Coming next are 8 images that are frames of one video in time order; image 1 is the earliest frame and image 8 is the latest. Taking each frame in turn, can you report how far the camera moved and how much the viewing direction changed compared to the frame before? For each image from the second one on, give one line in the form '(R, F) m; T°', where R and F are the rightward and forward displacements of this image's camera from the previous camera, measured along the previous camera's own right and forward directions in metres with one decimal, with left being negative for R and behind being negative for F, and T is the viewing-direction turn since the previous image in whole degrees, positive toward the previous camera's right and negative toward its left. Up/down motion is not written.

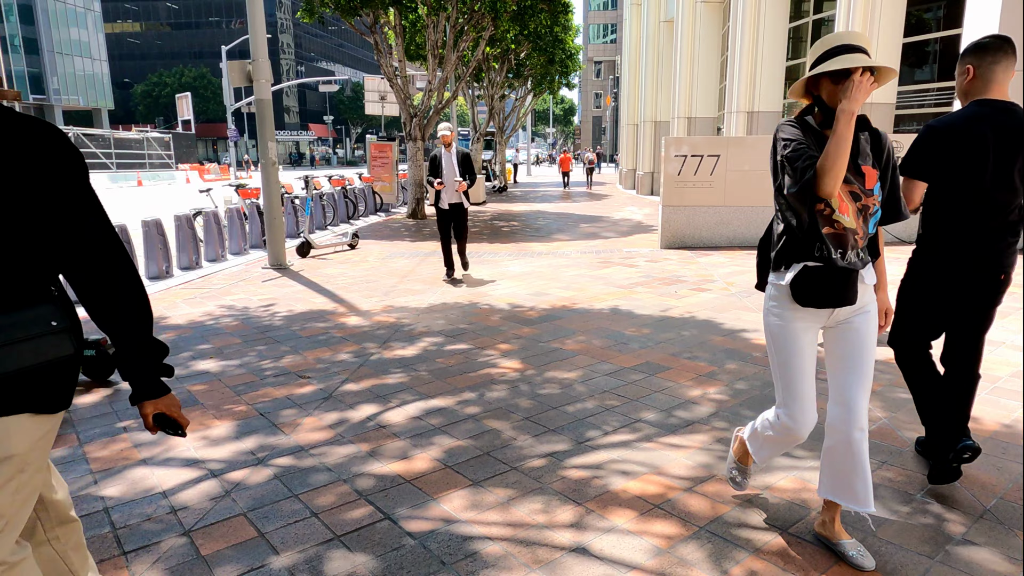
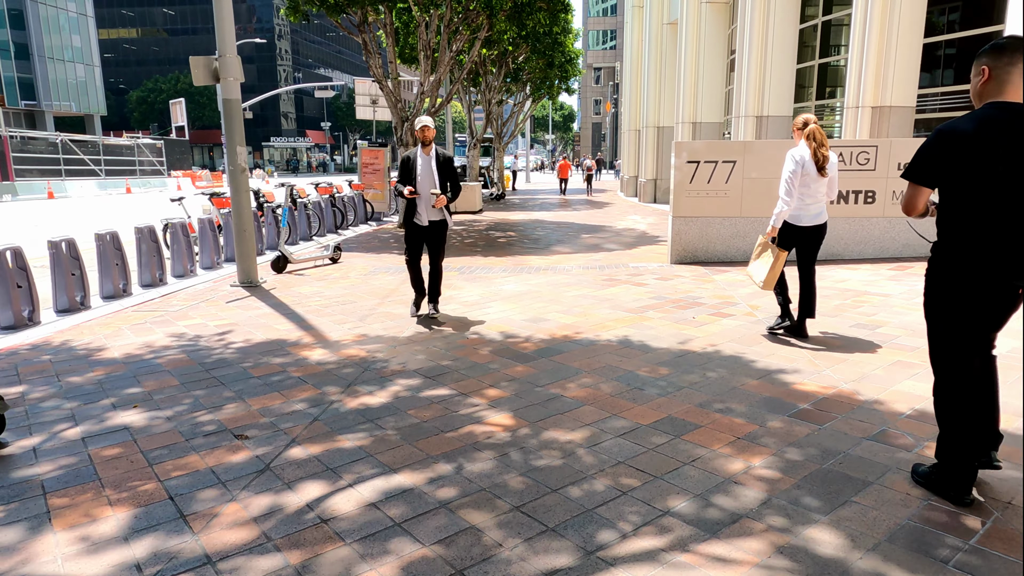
(+0.1, +0.9) m; 0°
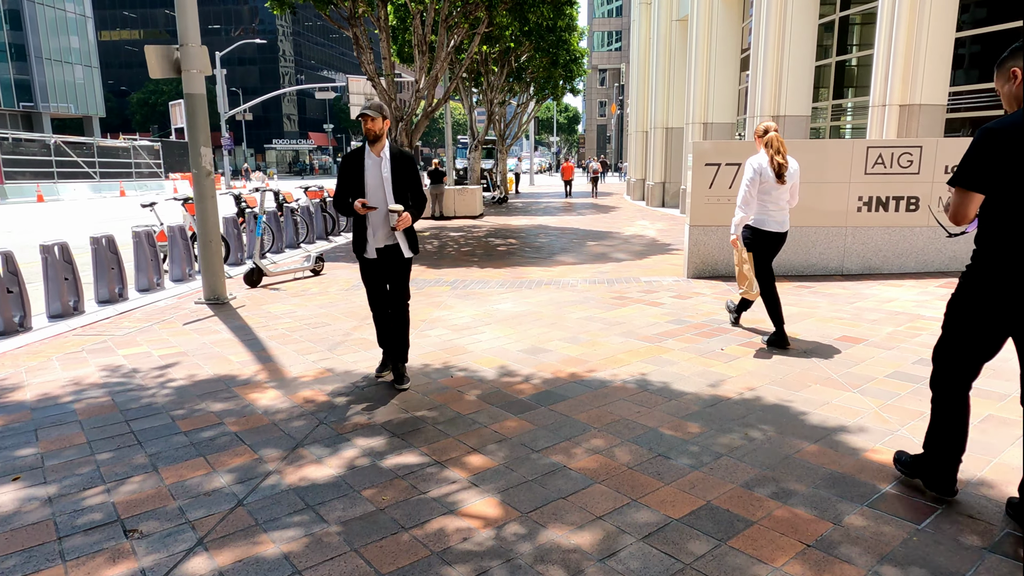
(+0.1, +0.9) m; 0°
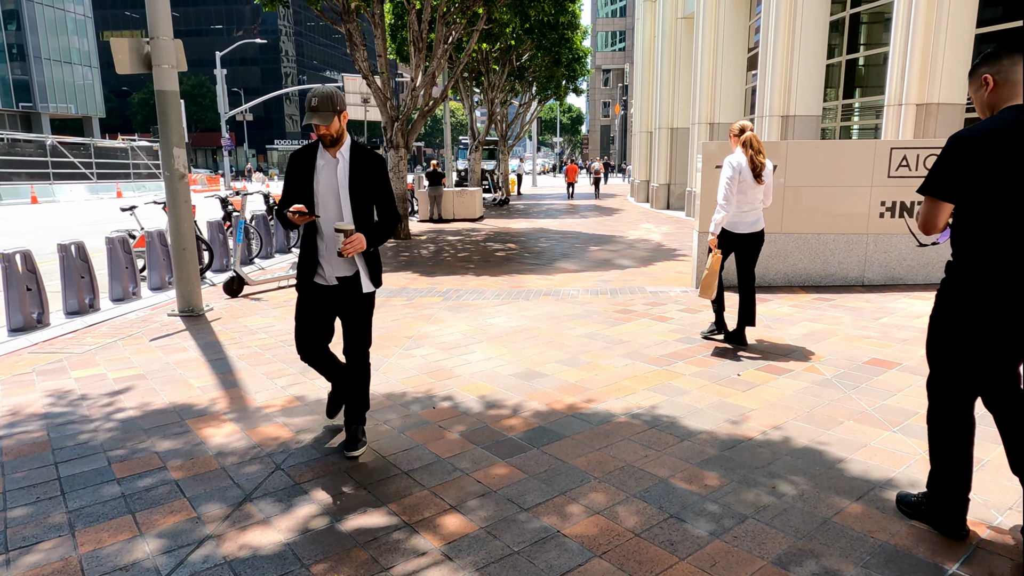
(+0.1, +0.5) m; 0°
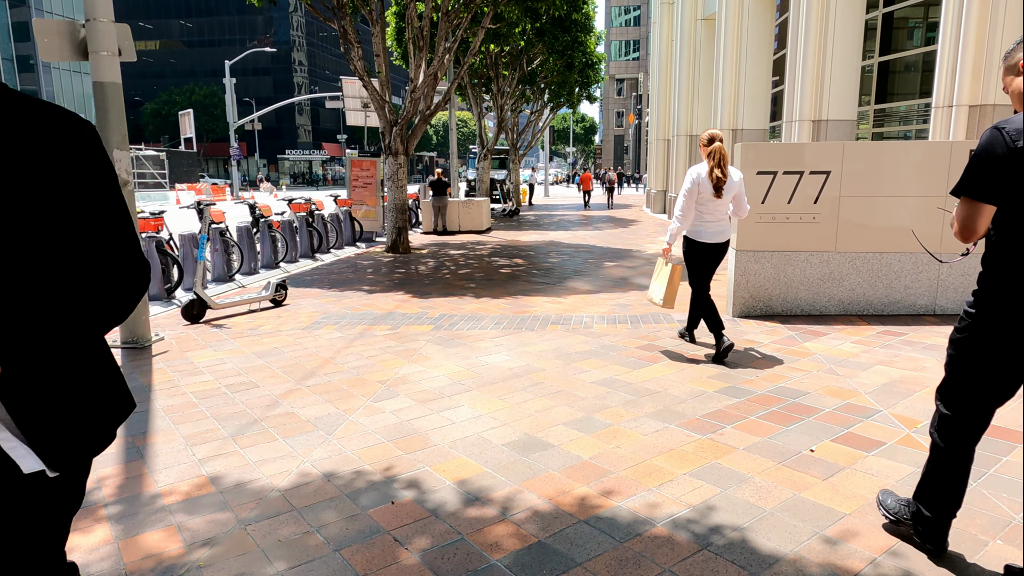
(+0.1, +1.1) m; -1°
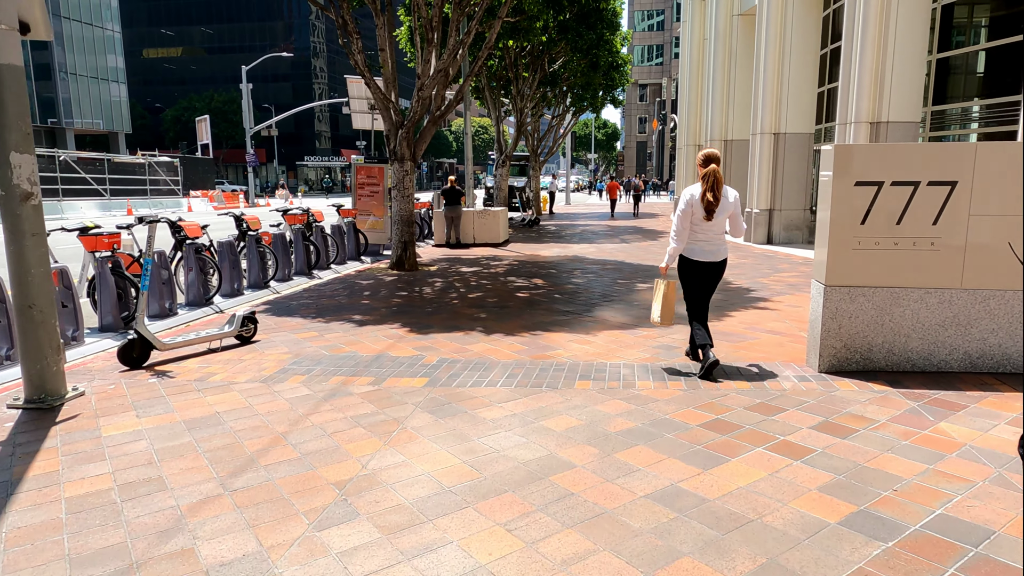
(0.0, +1.5) m; -2°
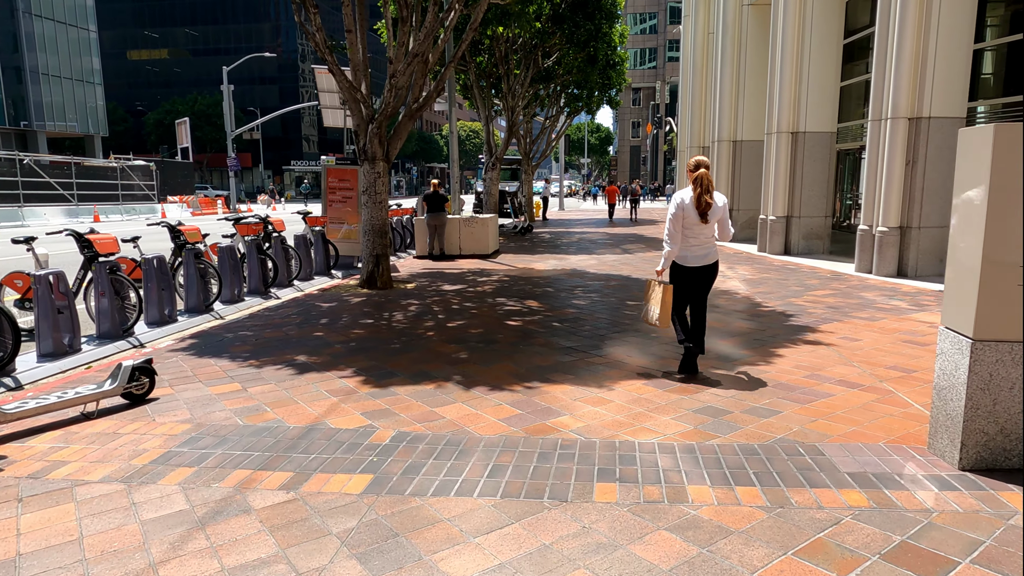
(0.0, +1.7) m; +1°
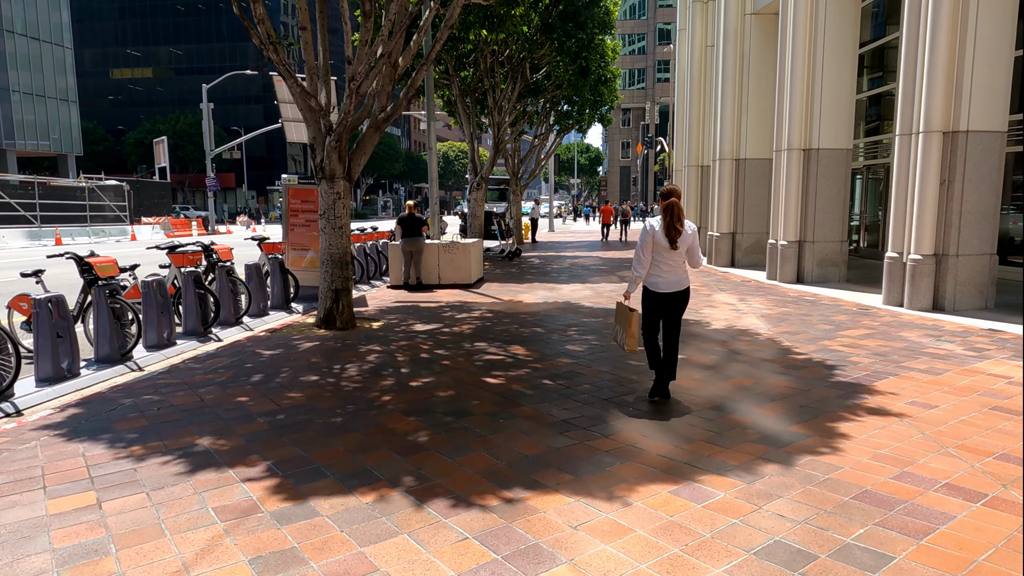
(+0.1, +1.5) m; +1°
